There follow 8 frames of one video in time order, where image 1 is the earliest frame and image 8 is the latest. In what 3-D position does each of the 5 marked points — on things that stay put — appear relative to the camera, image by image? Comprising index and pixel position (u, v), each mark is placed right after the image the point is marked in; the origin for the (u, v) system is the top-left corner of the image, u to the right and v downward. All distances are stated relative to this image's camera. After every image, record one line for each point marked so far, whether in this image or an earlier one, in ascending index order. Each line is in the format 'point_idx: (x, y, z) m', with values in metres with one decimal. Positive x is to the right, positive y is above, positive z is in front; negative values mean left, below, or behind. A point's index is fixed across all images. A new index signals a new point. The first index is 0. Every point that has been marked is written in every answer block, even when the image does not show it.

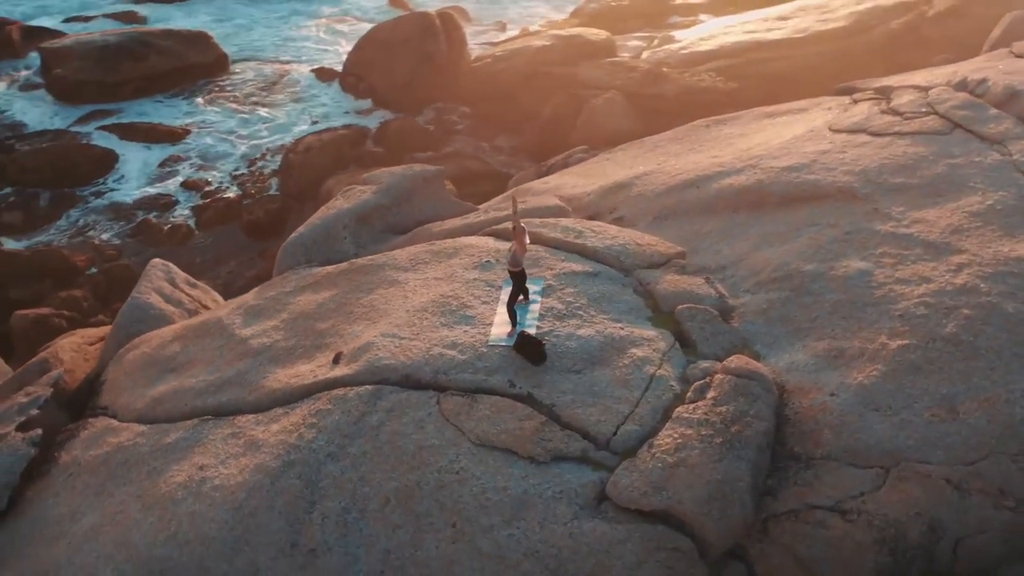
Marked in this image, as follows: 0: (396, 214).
0: (-0.7, +0.4, +6.2) m
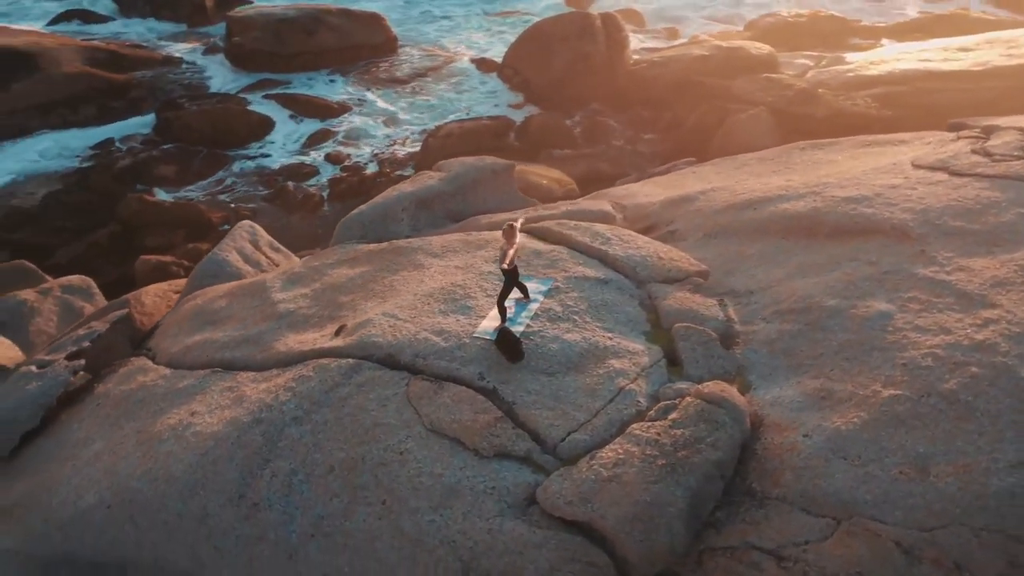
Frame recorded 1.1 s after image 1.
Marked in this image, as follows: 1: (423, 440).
0: (-0.3, +0.5, +6.3) m
1: (-0.3, -0.6, +4.1) m
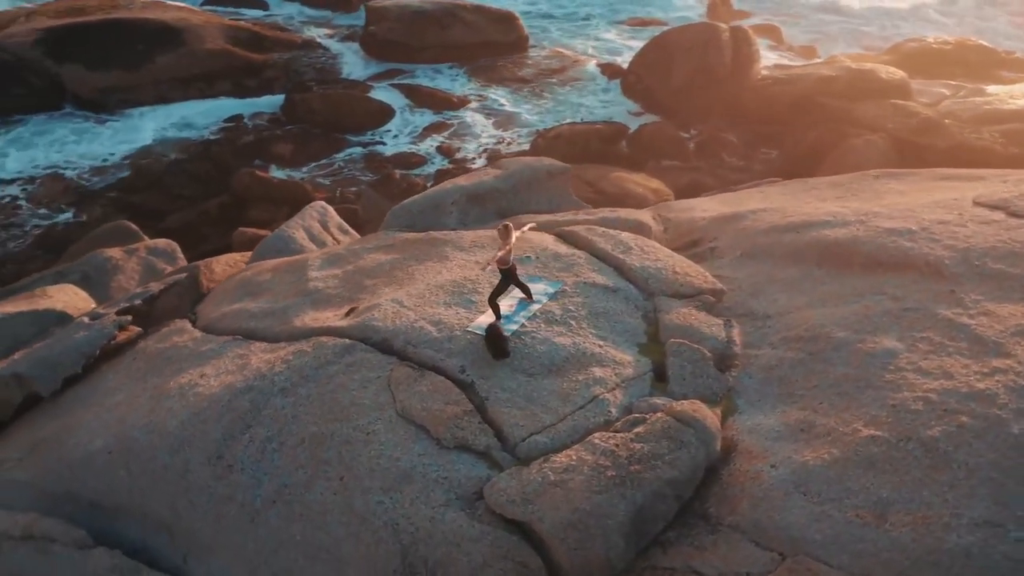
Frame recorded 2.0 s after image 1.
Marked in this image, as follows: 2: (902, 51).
0: (0.0, +0.5, +6.3) m
1: (-0.5, -0.5, +4.2) m
2: (+4.4, +2.7, +12.4) m
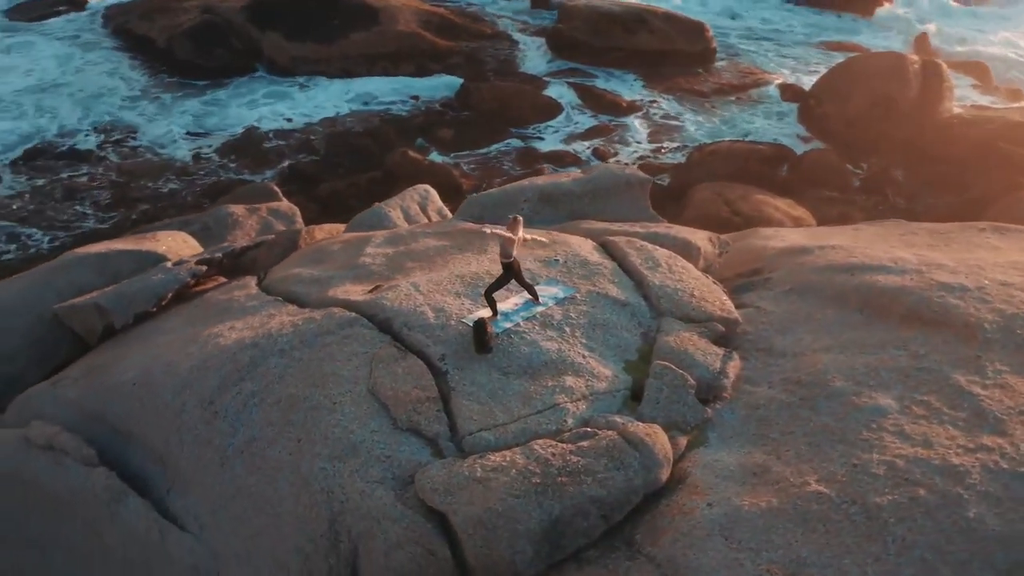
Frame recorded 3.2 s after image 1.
0: (+0.4, +0.5, +6.3) m
1: (-0.6, -0.4, +4.4) m
2: (+6.3, +1.9, +11.3) m
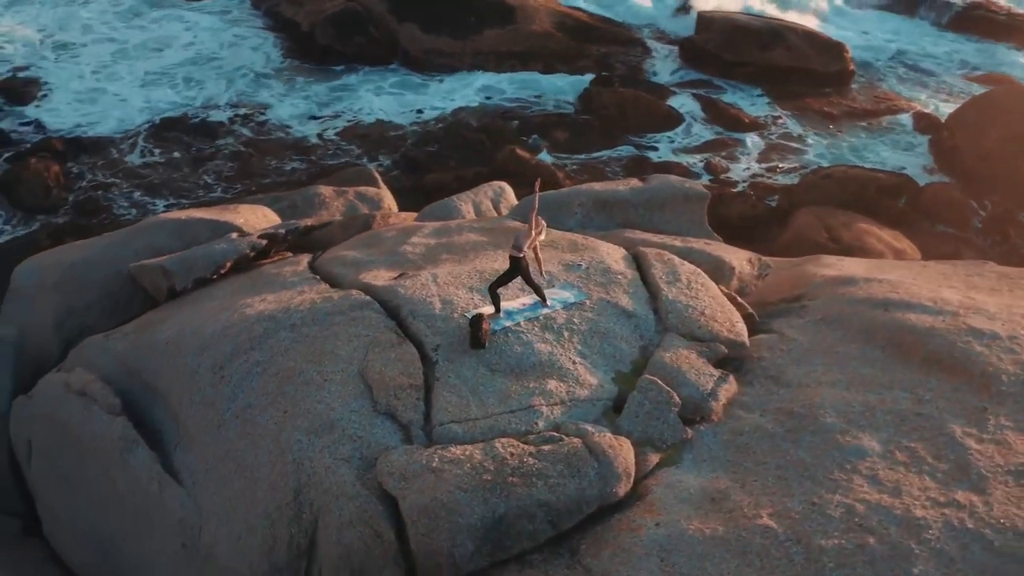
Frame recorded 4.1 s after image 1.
0: (+0.7, +0.4, +6.3) m
1: (-0.7, -0.4, +4.5) m
2: (+7.4, +1.2, +10.2) m
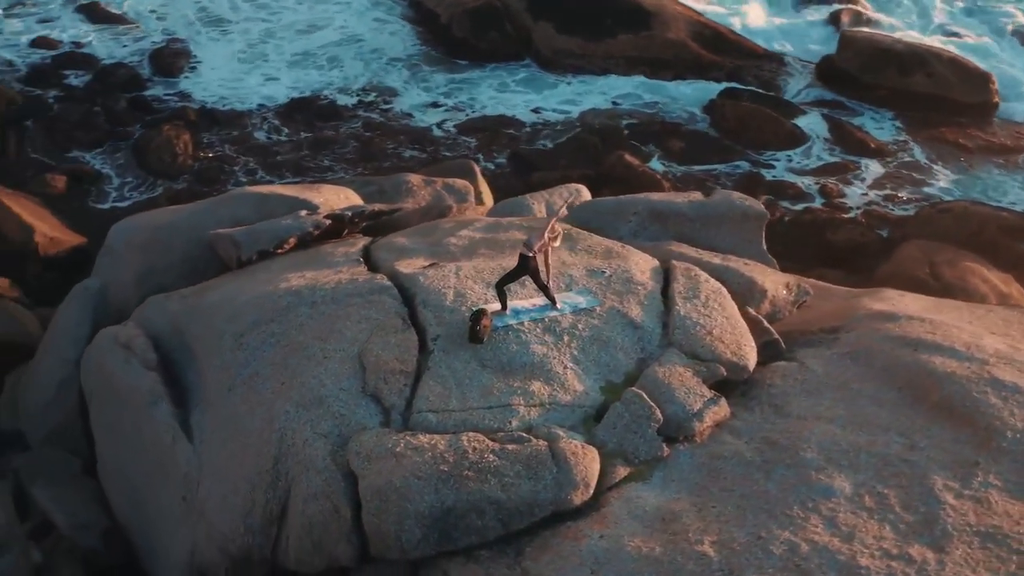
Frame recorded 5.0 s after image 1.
0: (+1.0, +0.3, +6.1) m
1: (-0.7, -0.3, +4.6) m
2: (+8.3, +0.4, +9.1) m
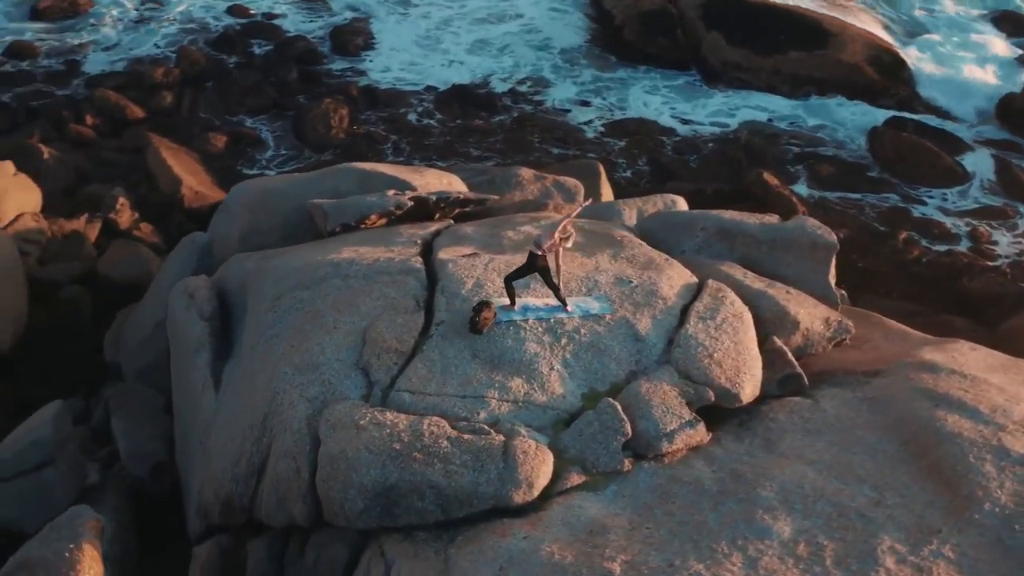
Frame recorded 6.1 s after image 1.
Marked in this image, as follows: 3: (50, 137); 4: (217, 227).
0: (+1.4, +0.2, +5.9) m
1: (-0.7, -0.2, +4.8) m
2: (+9.0, -0.7, +7.5) m
3: (-4.5, +1.5, +10.6) m
4: (-2.1, +0.4, +7.6) m
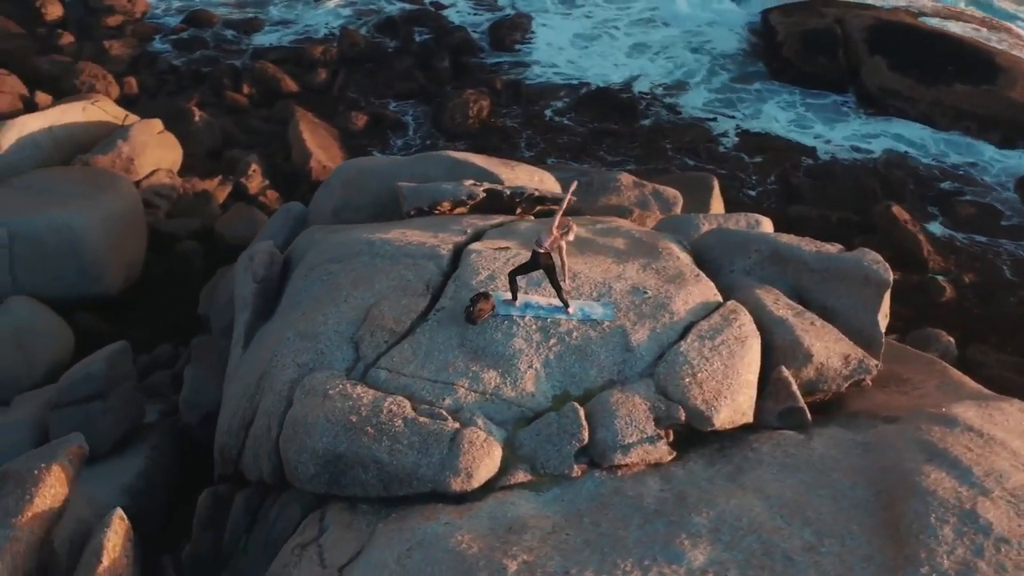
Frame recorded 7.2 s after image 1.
0: (+1.6, 0.0, +5.7) m
1: (-0.7, -0.1, +4.9) m
2: (+9.2, -1.8, +5.9) m
3: (-3.1, +1.9, +11.3) m
4: (-1.4, +0.7, +8.0) m
